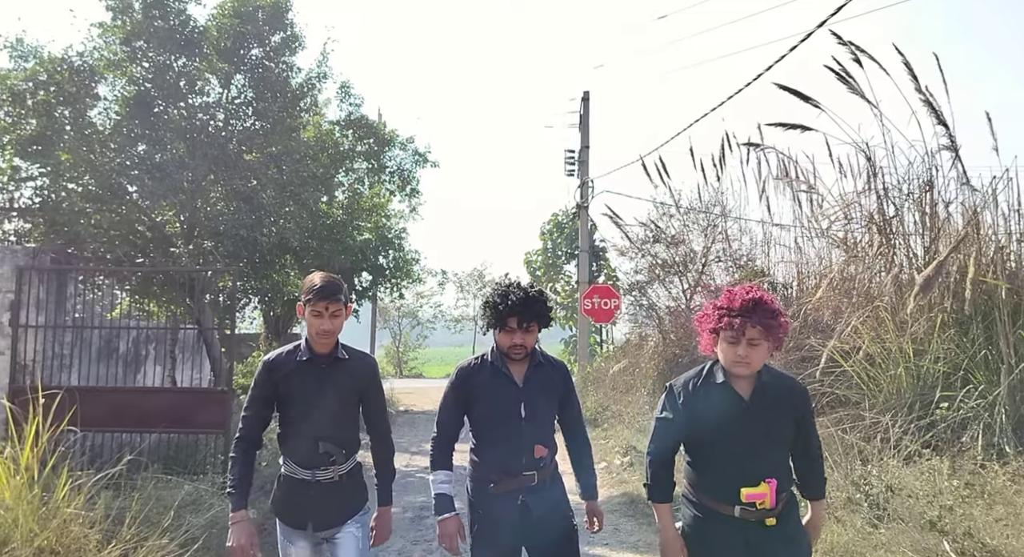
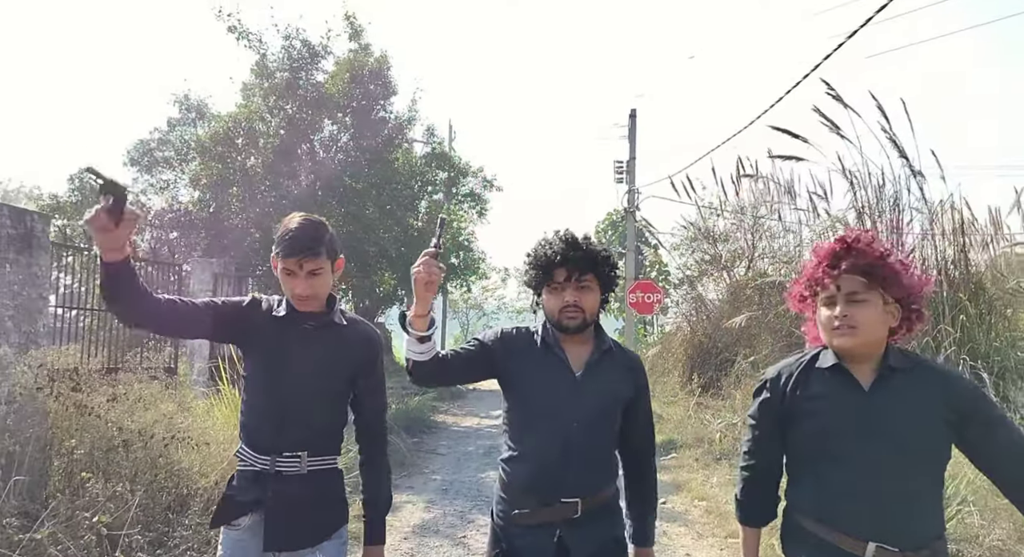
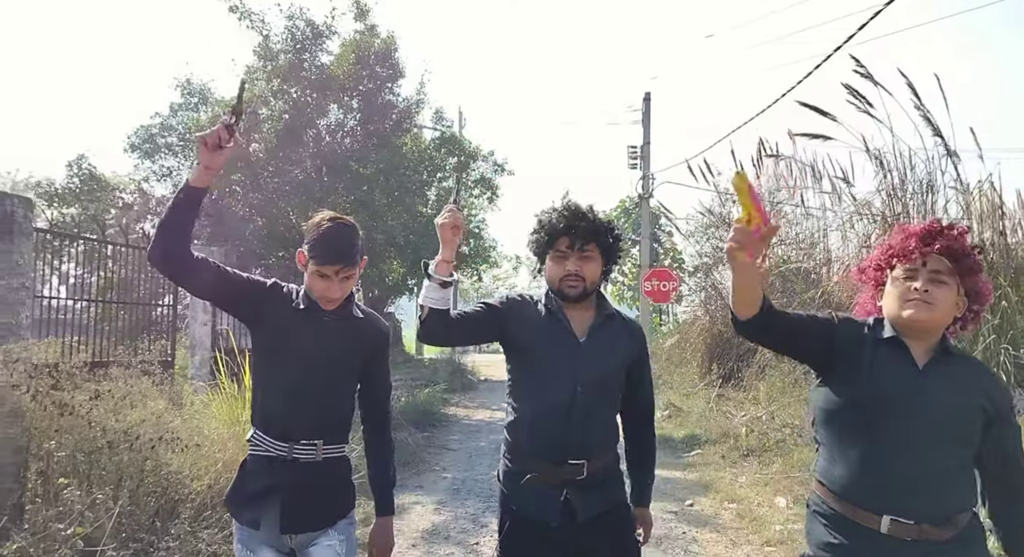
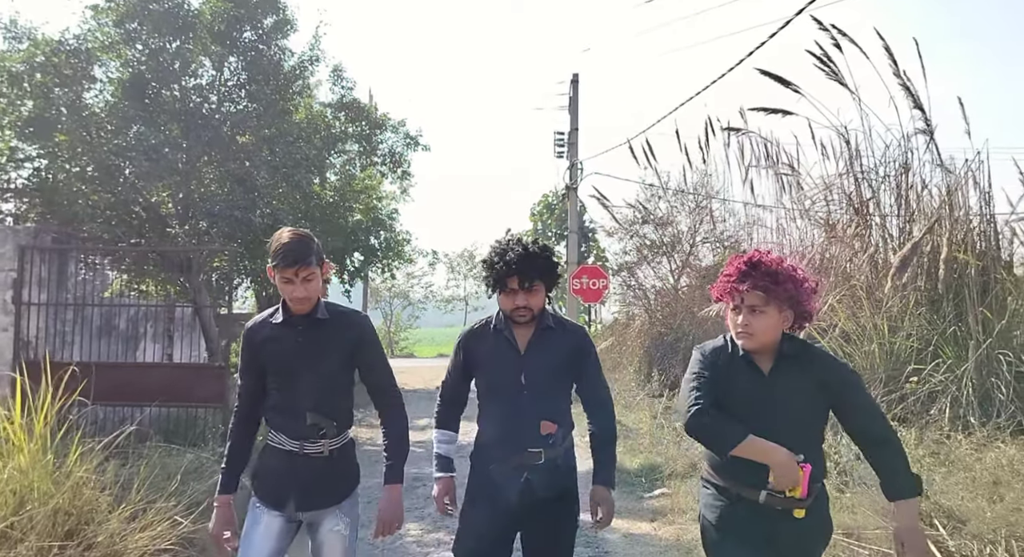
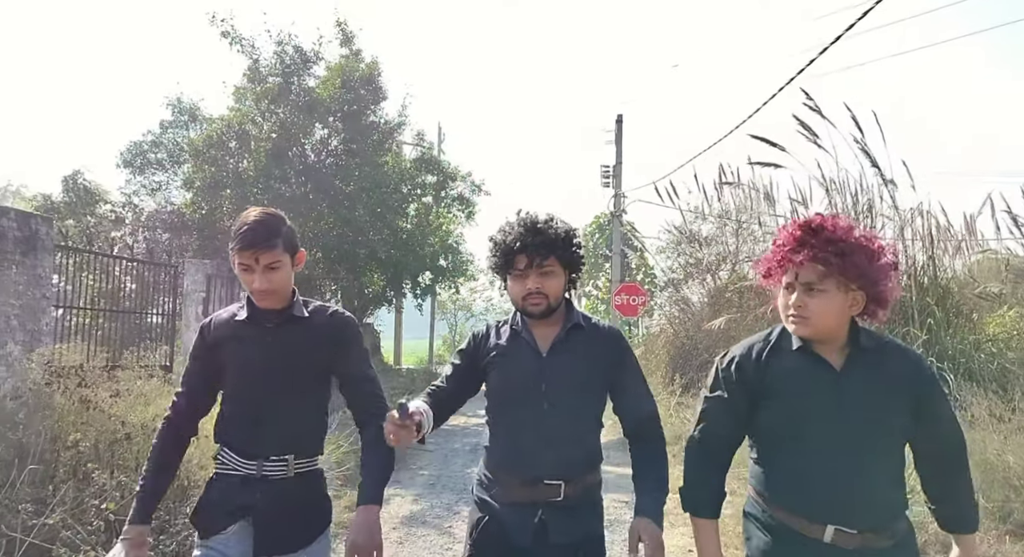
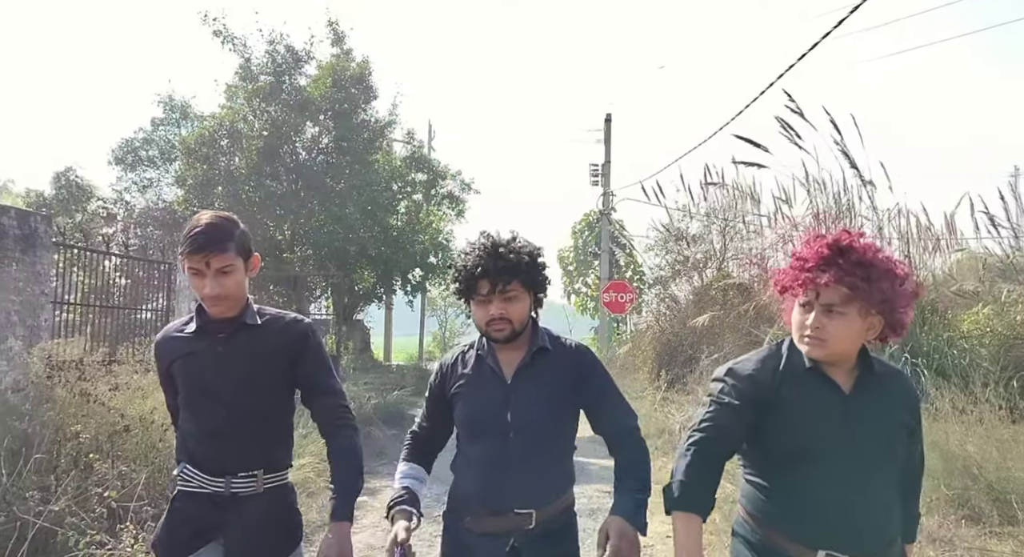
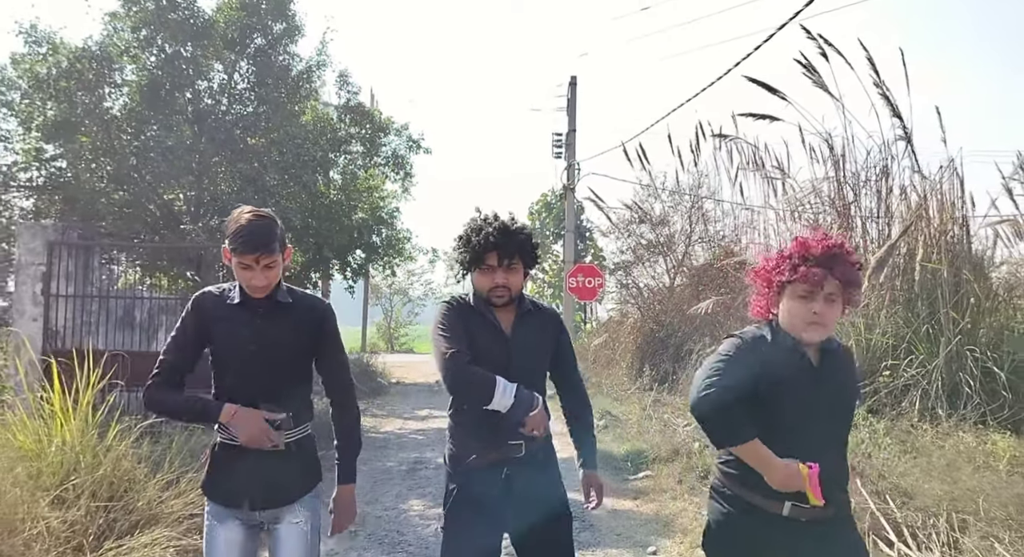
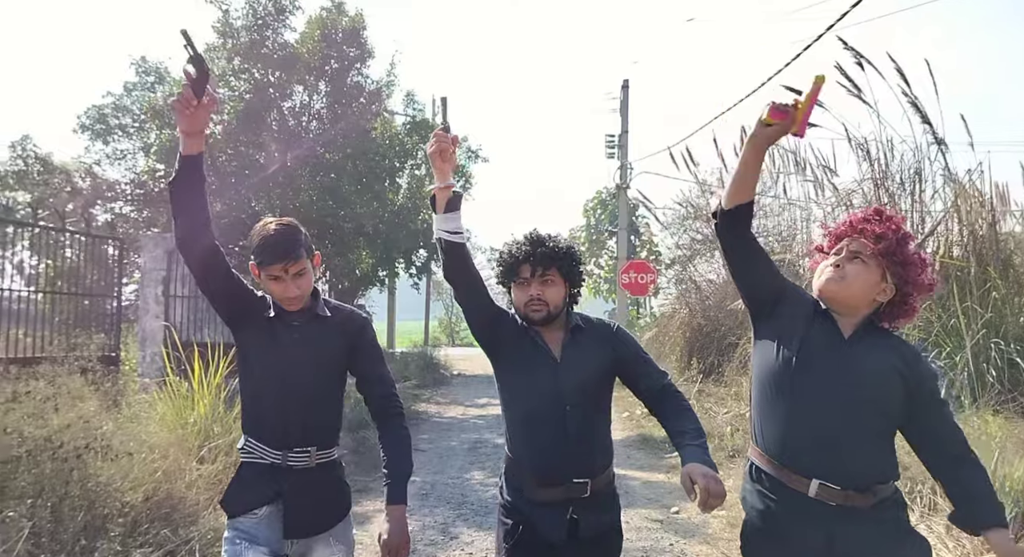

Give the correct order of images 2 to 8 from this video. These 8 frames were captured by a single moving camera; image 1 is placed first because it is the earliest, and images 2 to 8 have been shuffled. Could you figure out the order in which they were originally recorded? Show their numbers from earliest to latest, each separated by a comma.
4, 7, 8, 3, 2, 5, 6
